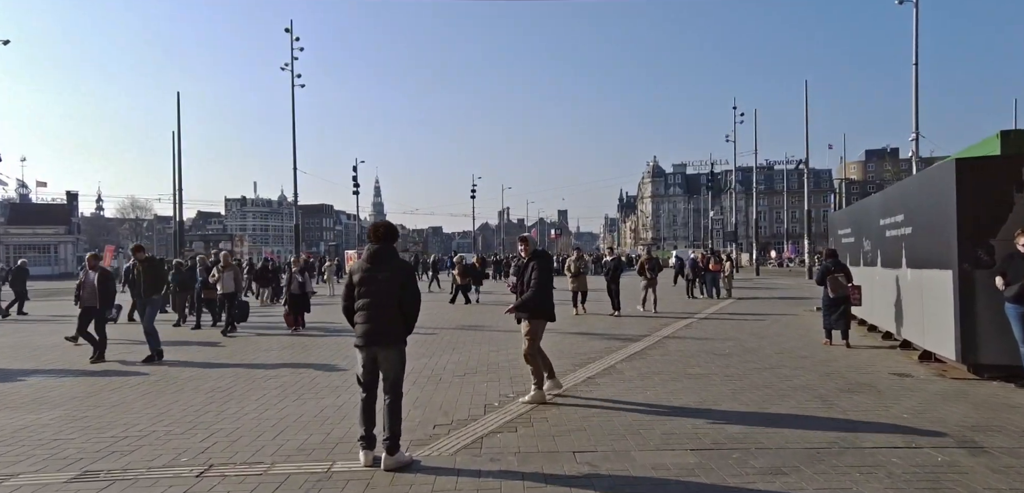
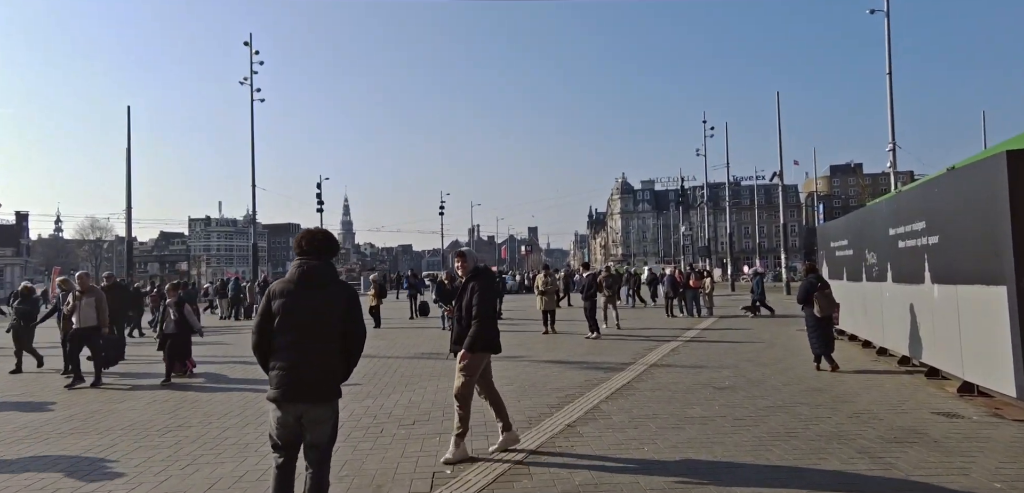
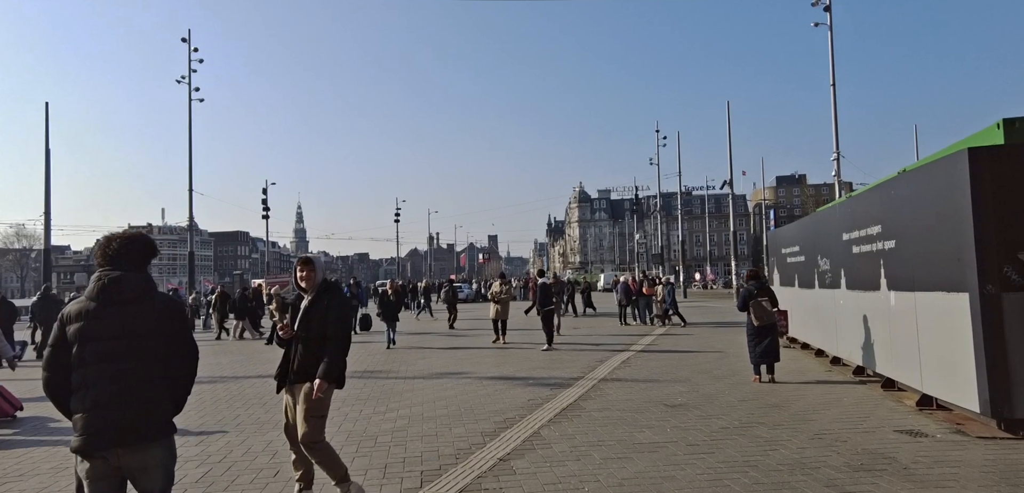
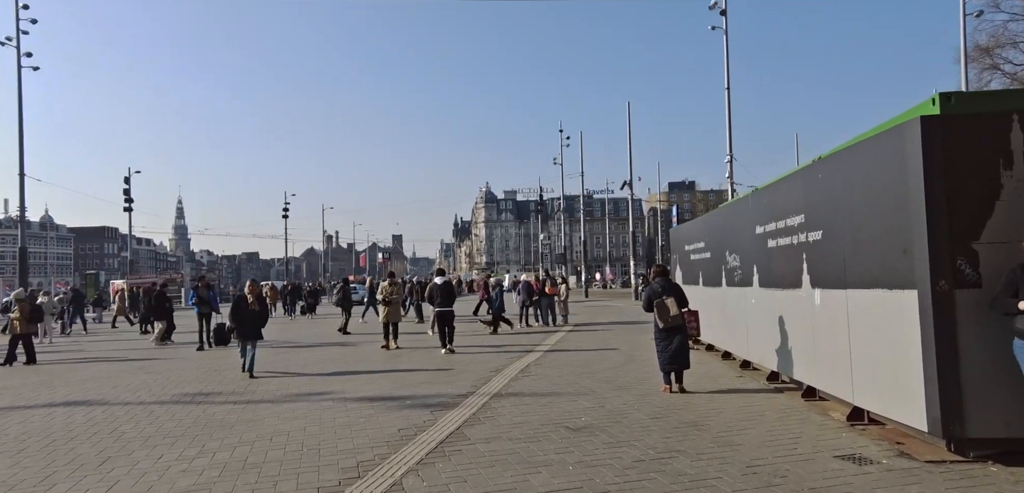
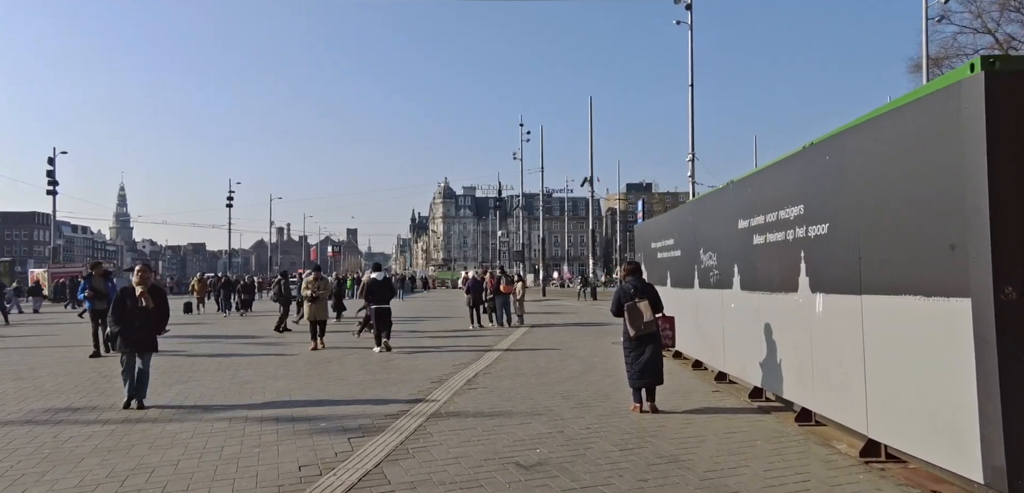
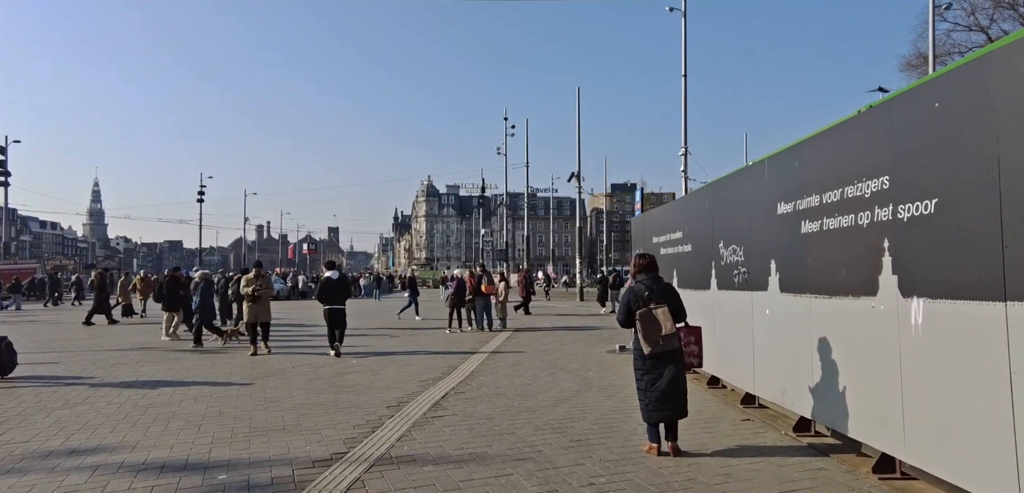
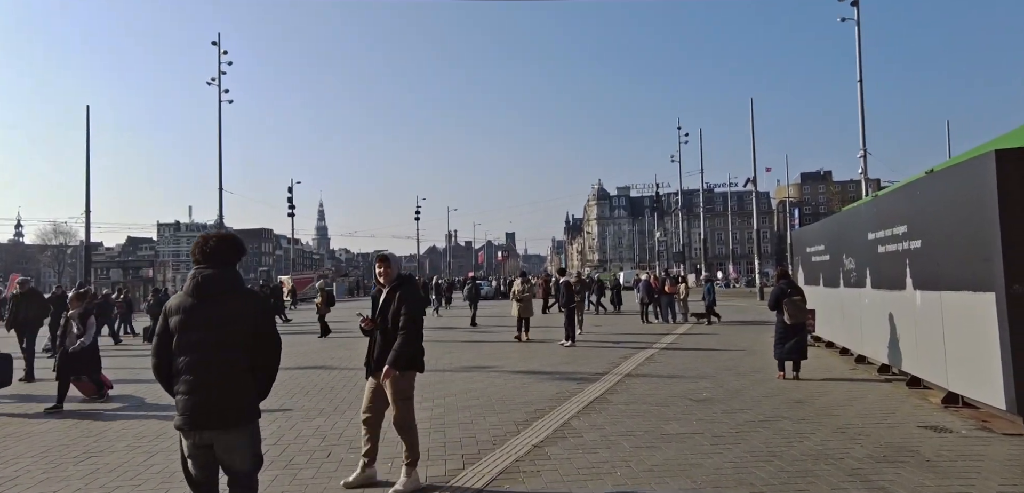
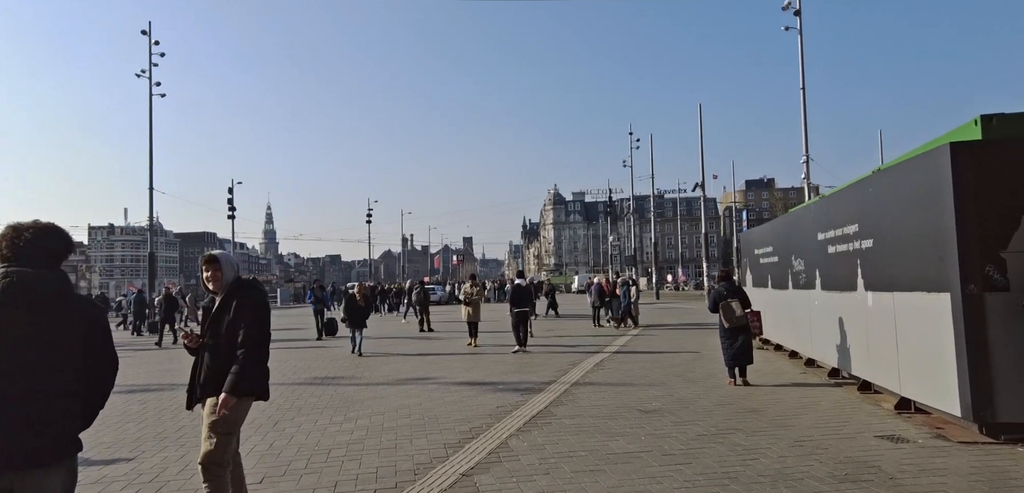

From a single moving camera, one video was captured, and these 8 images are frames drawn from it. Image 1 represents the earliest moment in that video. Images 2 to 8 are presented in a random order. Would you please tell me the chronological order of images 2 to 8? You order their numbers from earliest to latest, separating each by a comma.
2, 7, 3, 8, 4, 5, 6
